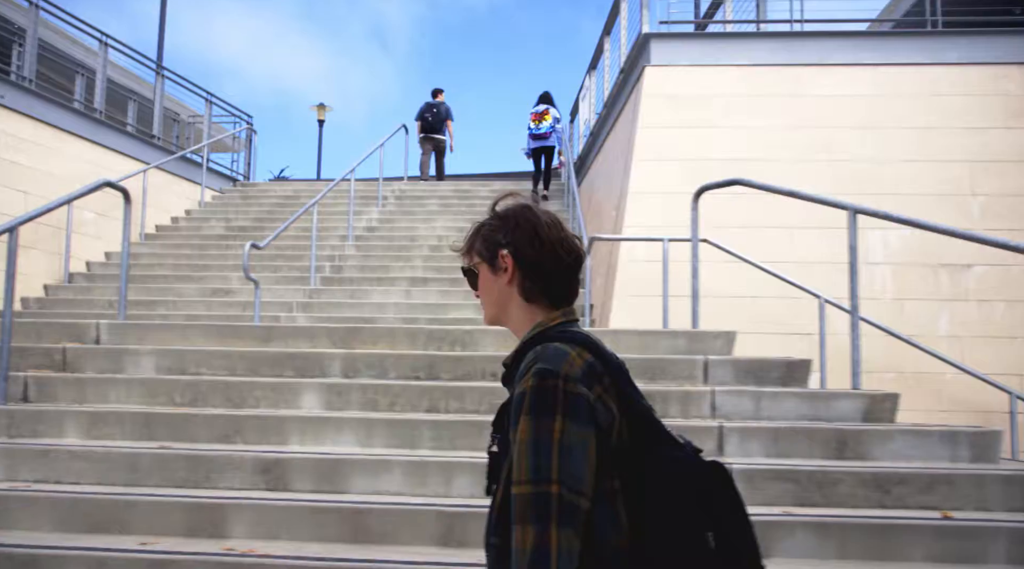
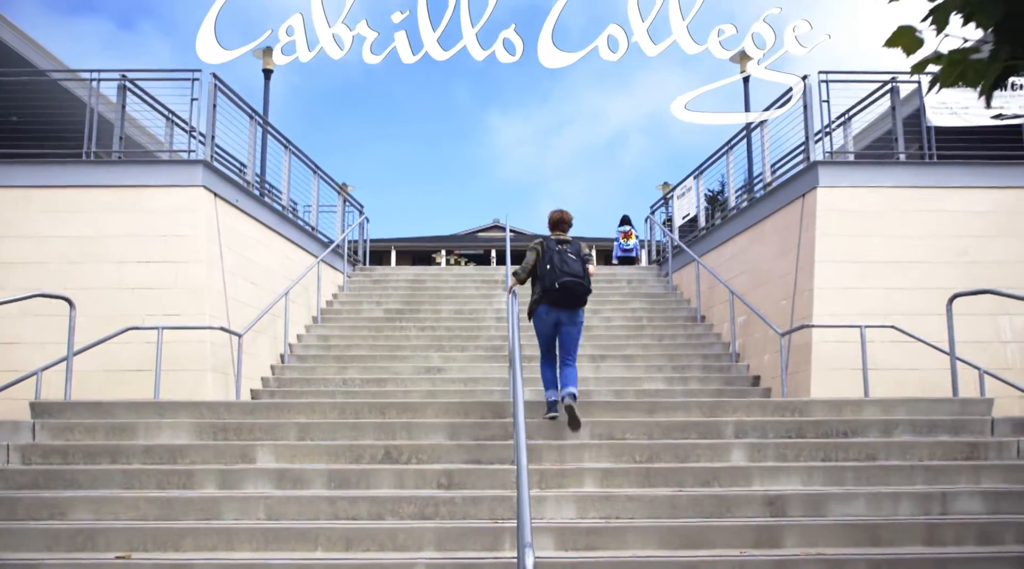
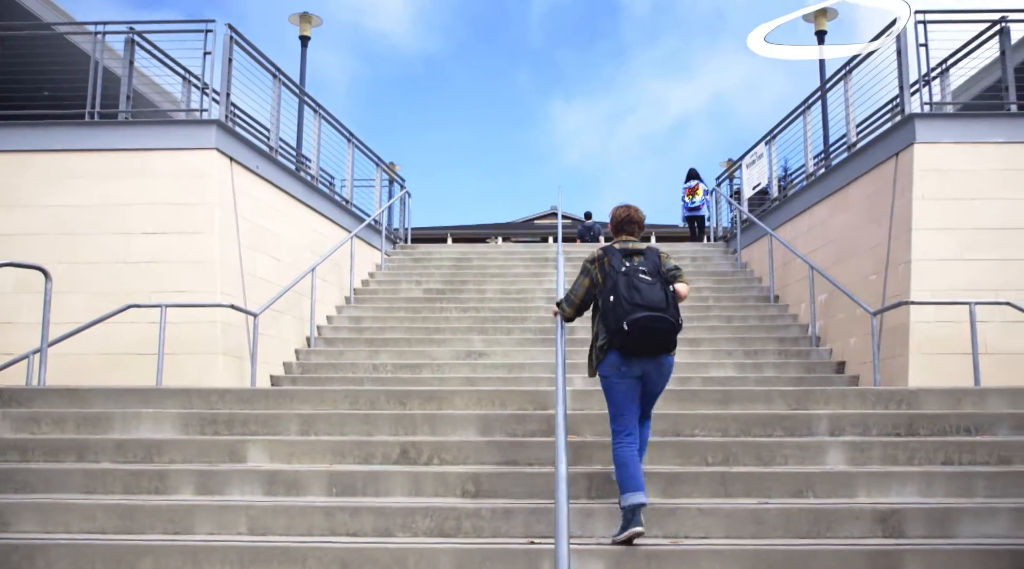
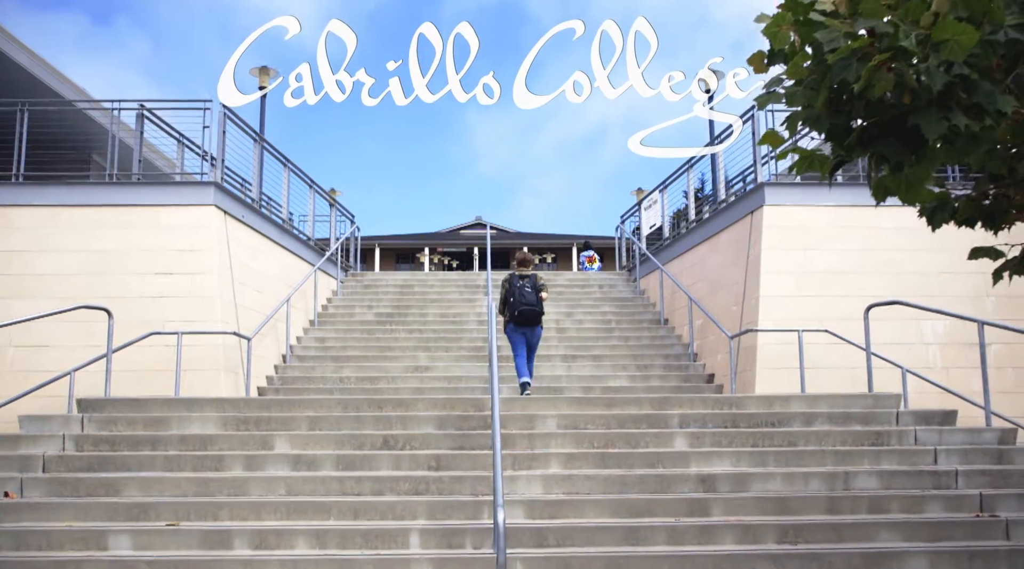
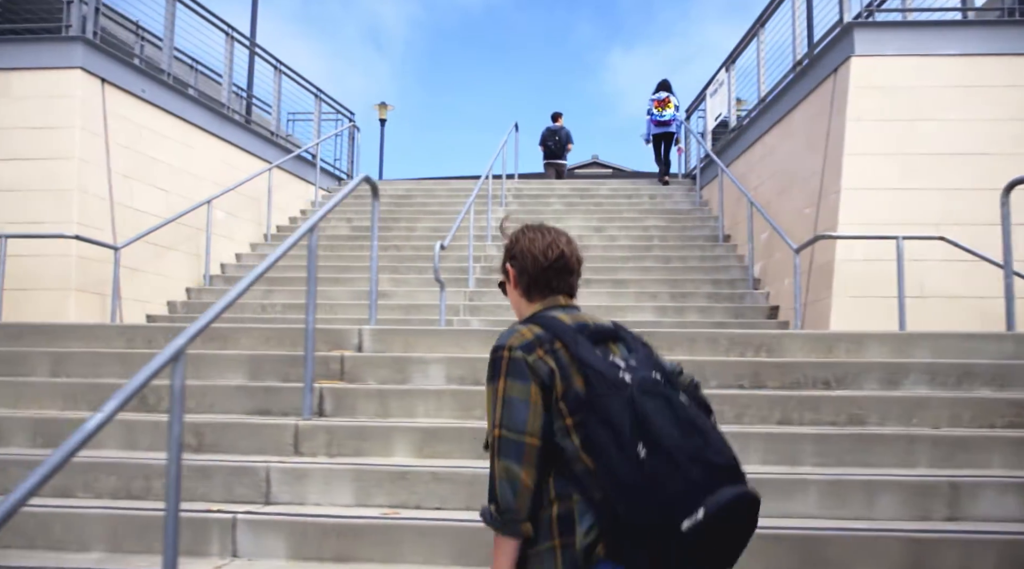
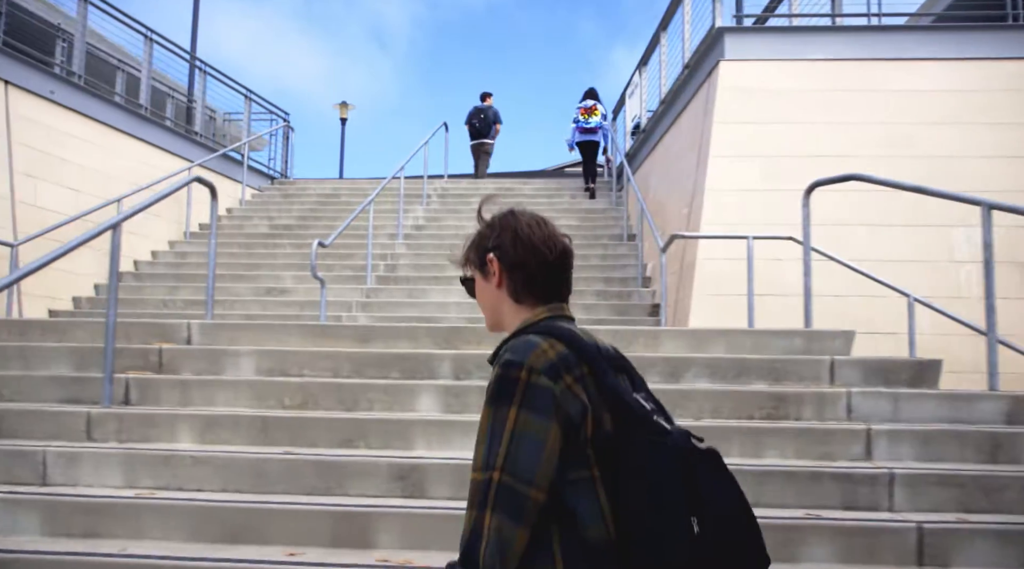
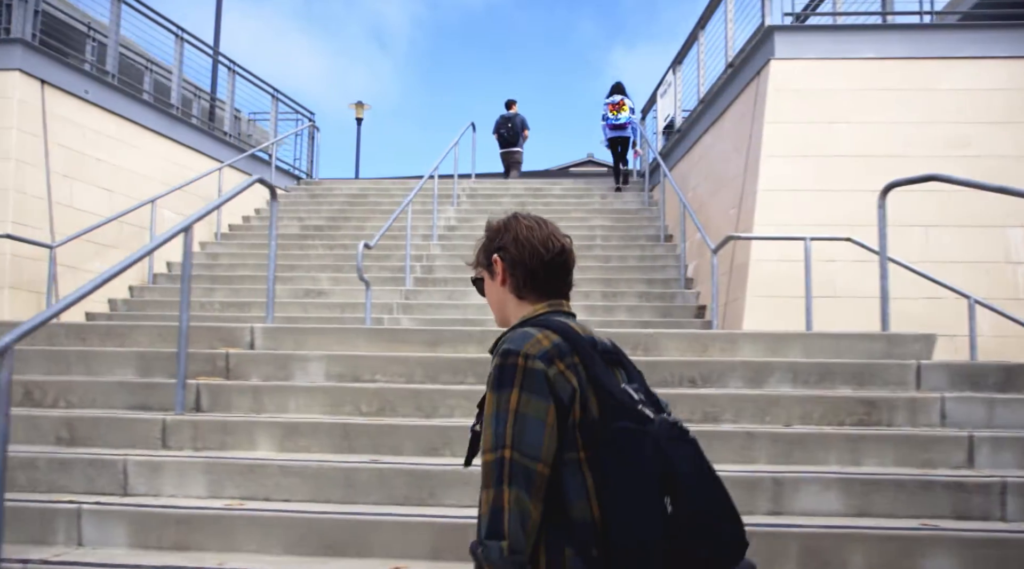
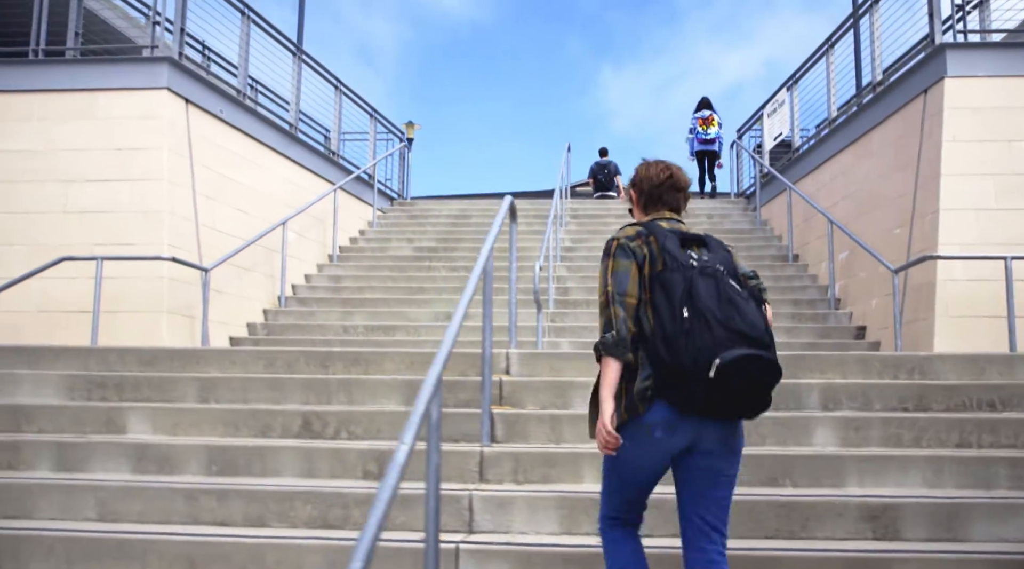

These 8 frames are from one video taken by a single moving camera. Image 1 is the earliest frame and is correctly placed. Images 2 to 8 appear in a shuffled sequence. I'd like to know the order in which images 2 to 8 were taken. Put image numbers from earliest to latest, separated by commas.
6, 7, 5, 8, 3, 2, 4
